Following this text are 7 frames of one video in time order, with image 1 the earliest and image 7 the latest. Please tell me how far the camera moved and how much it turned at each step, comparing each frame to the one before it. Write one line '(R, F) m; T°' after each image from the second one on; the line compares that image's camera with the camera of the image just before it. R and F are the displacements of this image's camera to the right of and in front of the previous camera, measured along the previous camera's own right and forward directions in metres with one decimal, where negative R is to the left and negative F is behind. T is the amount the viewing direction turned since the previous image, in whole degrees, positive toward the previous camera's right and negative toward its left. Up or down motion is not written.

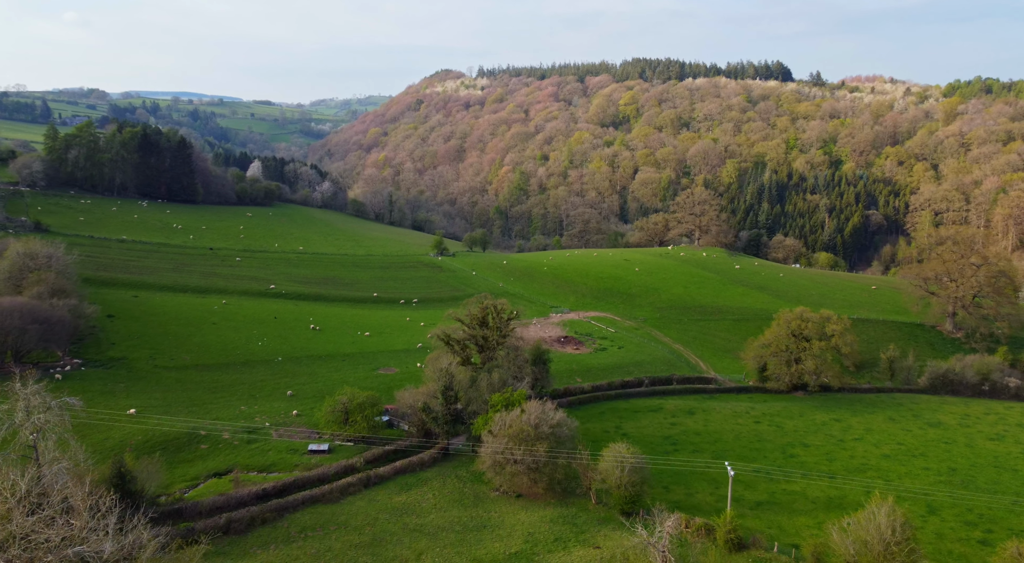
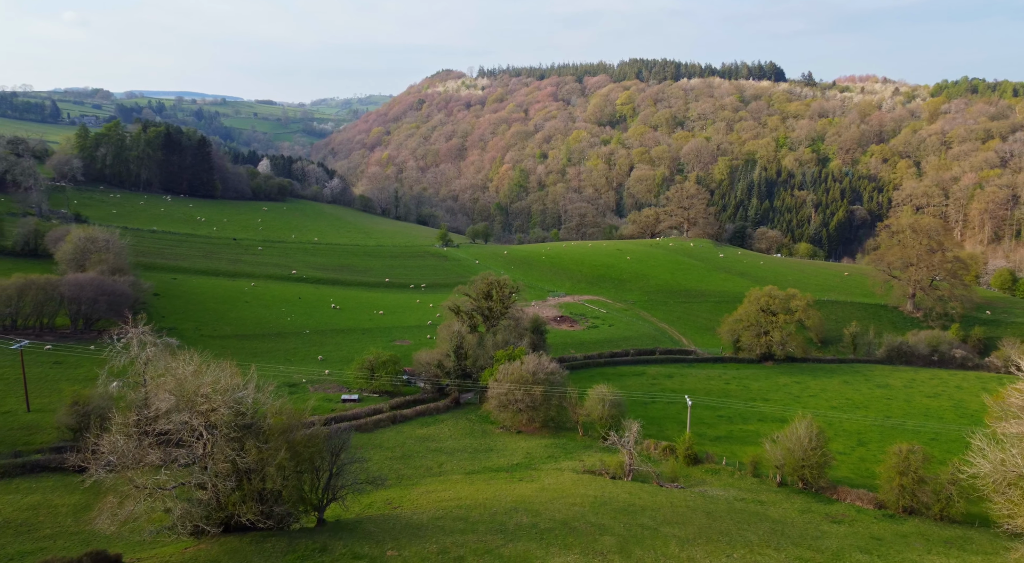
(-0.1, -10.6) m; 0°
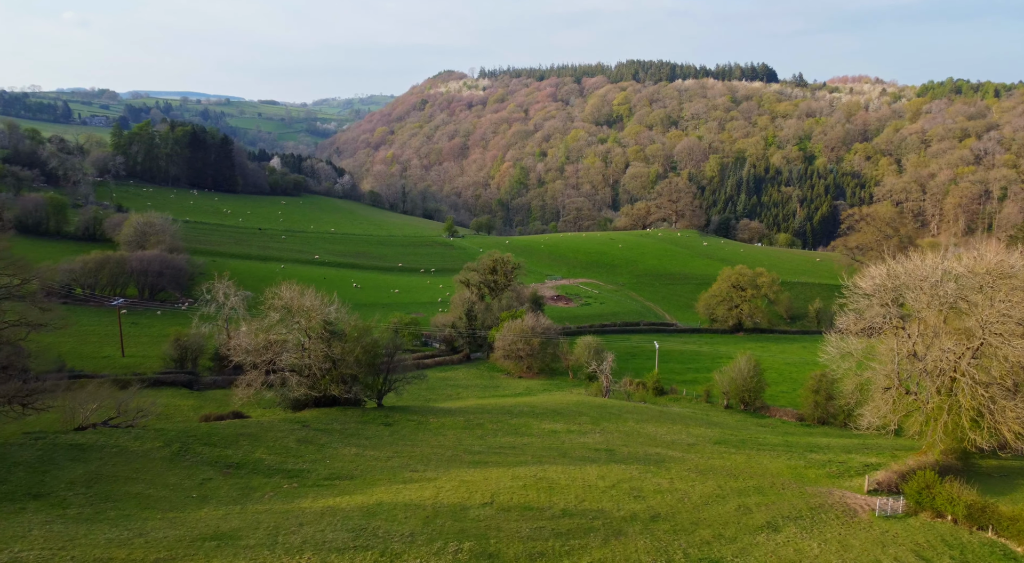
(-0.2, -13.1) m; 0°
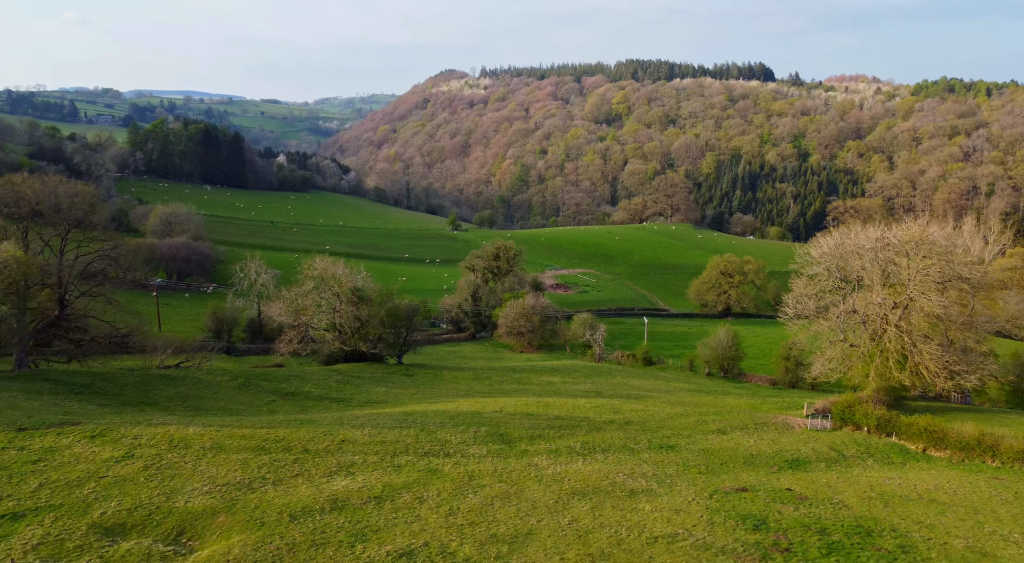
(-0.1, -6.7) m; 0°
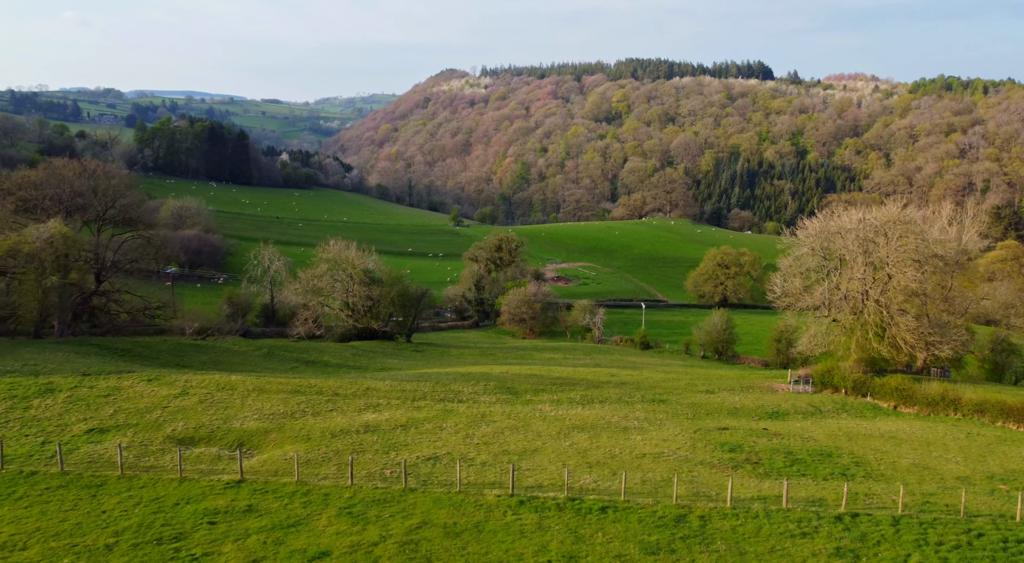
(-0.2, -2.8) m; 0°
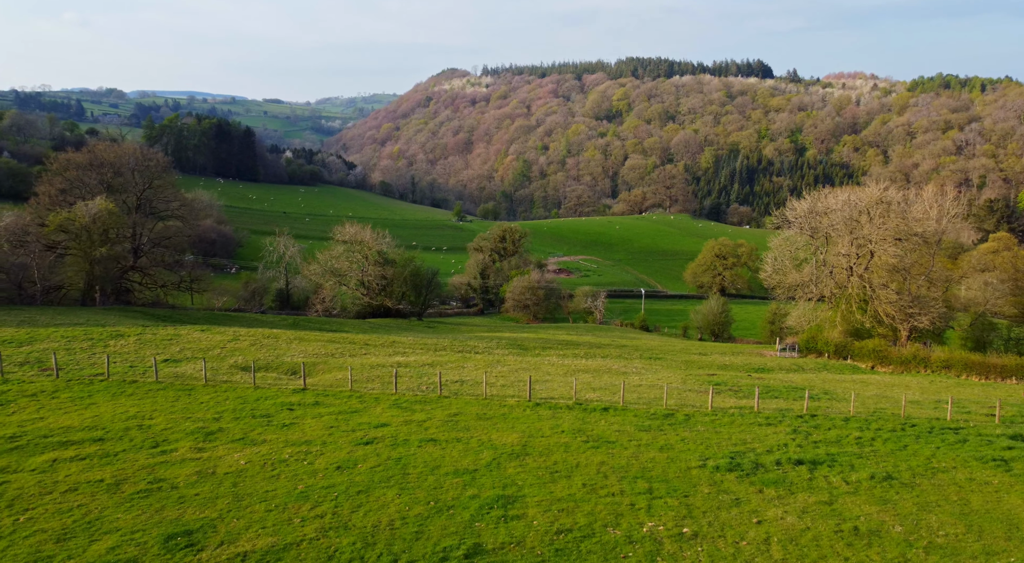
(-0.3, -3.1) m; 0°
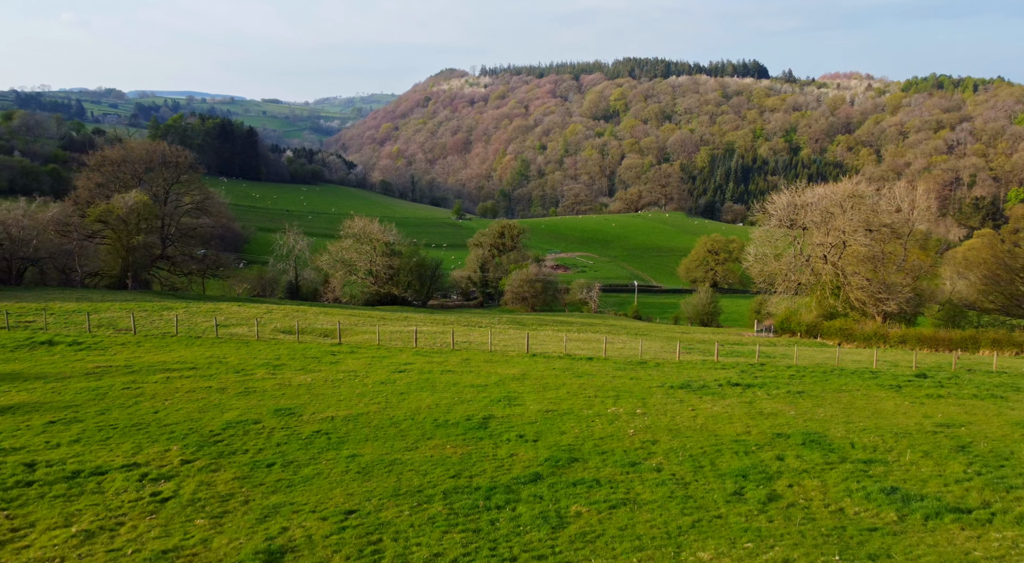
(-0.1, -3.6) m; 0°
